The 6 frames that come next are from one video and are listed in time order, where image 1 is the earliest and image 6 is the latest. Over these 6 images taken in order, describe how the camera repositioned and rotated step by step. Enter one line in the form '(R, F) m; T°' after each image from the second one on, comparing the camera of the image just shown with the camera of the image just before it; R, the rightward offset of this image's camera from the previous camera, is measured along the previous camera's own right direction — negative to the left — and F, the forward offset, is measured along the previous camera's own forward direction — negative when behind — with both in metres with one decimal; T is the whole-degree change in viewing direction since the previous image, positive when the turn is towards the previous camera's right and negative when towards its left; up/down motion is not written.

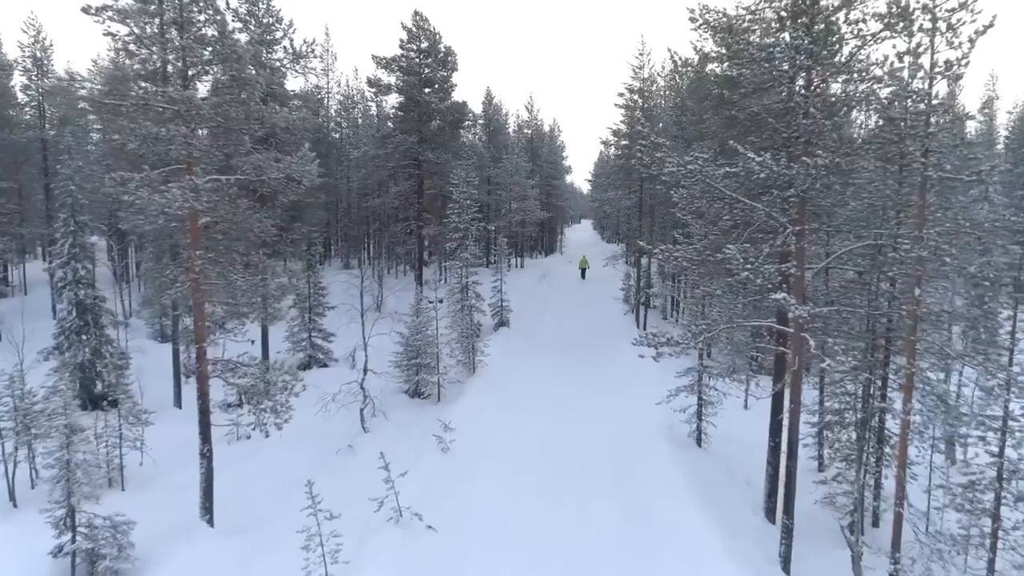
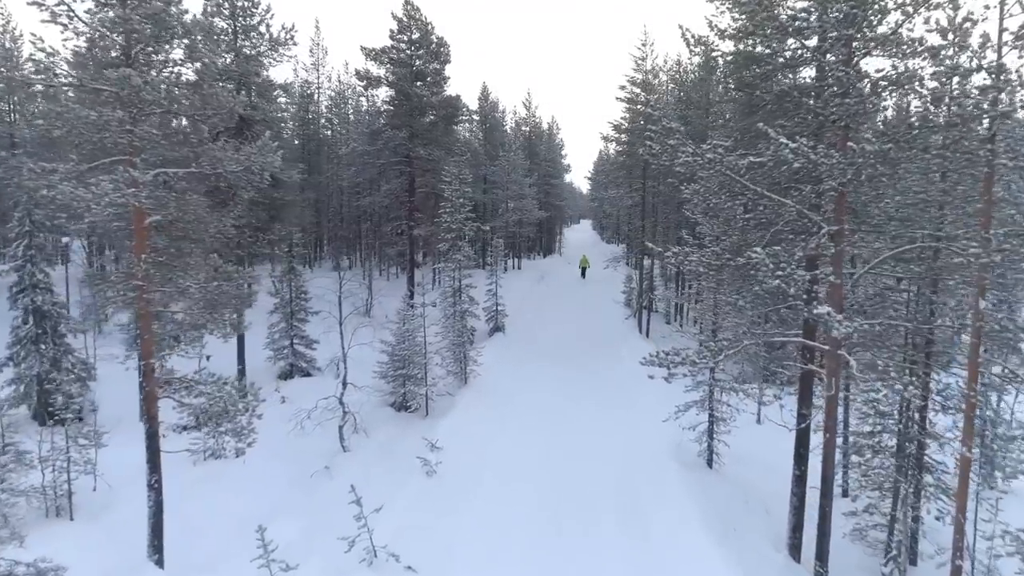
(+0.2, +1.4) m; 0°
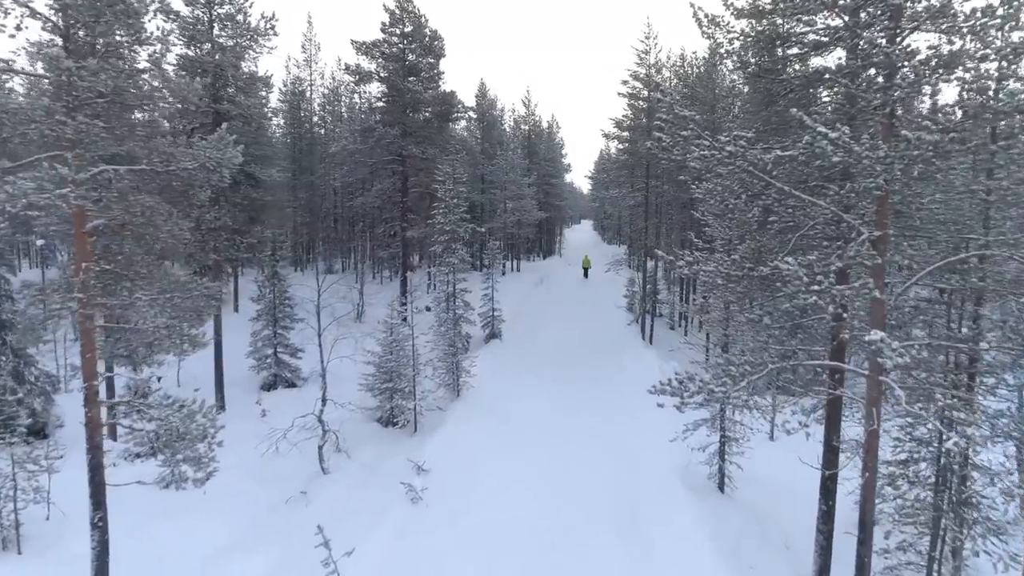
(+0.2, +1.2) m; 0°
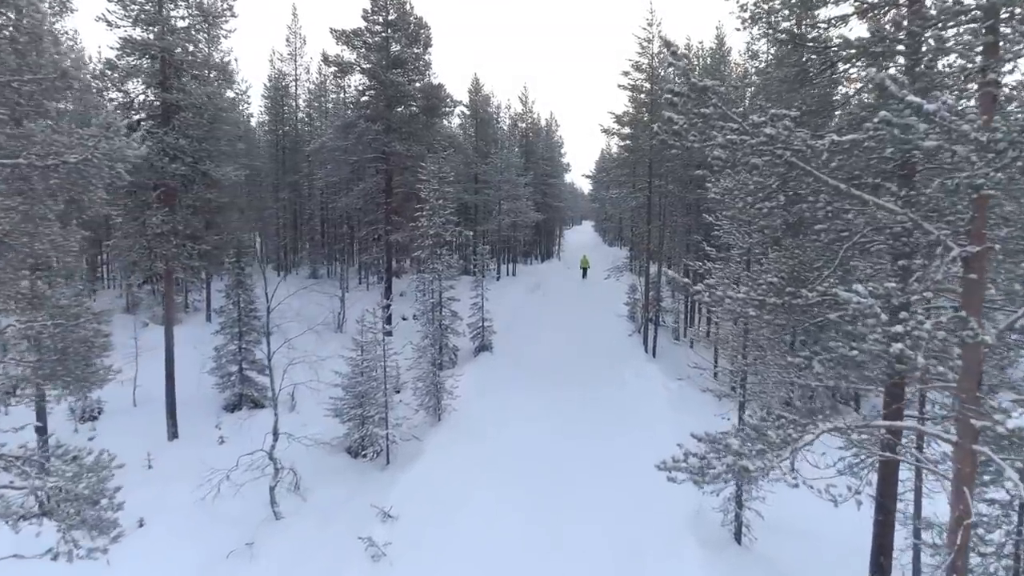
(+0.4, +2.0) m; 0°
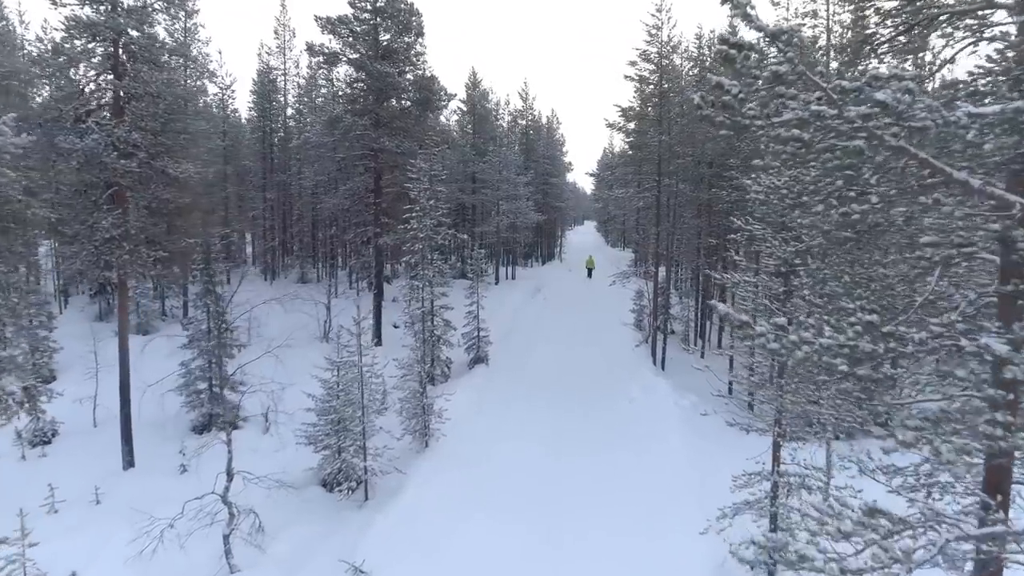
(+0.1, +1.8) m; 0°
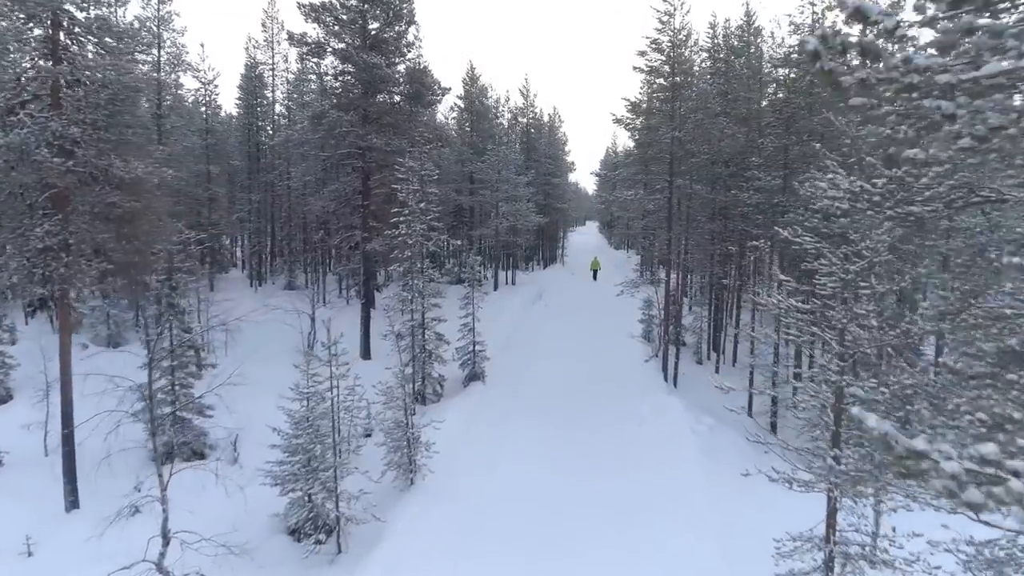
(+0.1, +1.8) m; 0°
